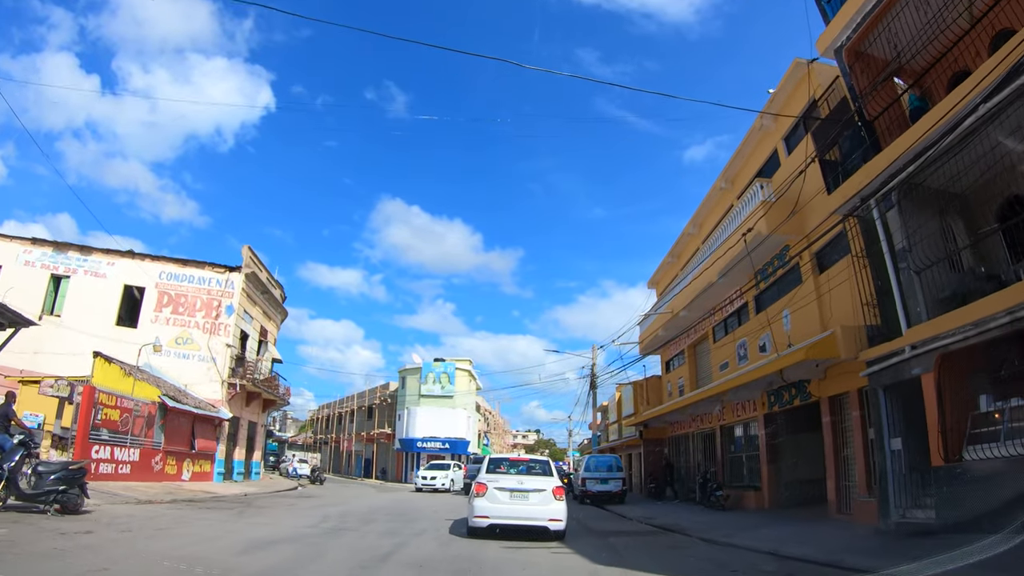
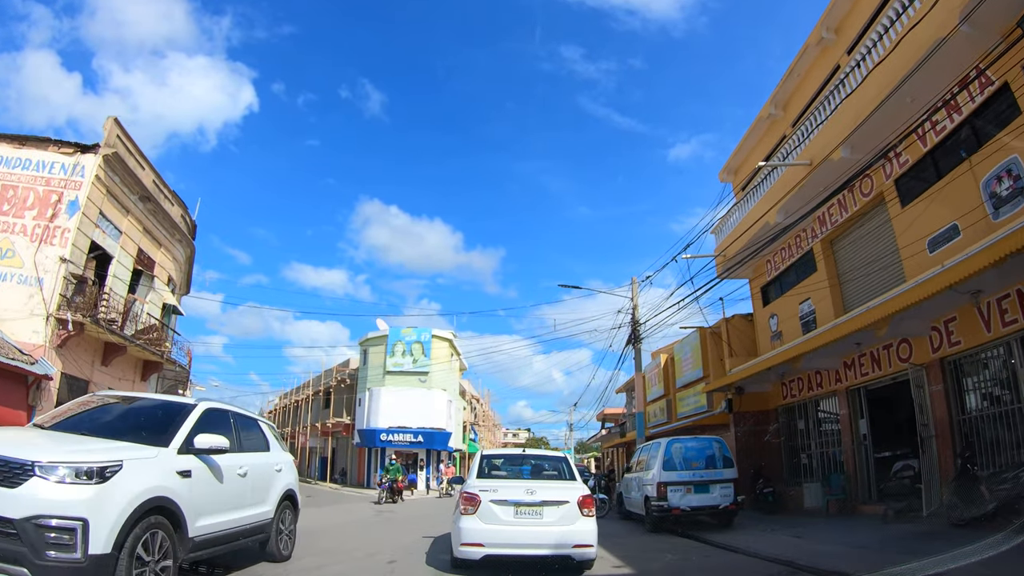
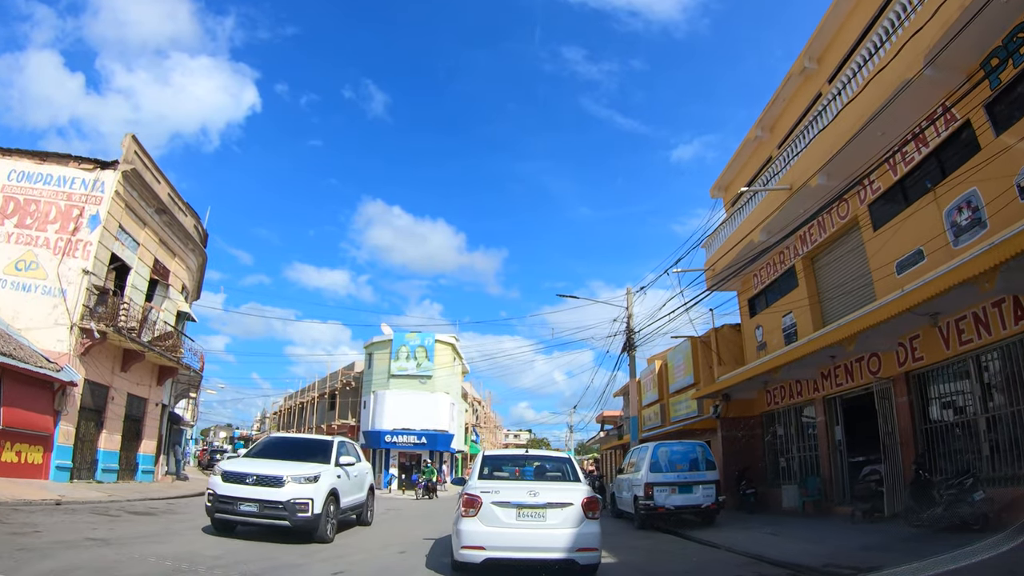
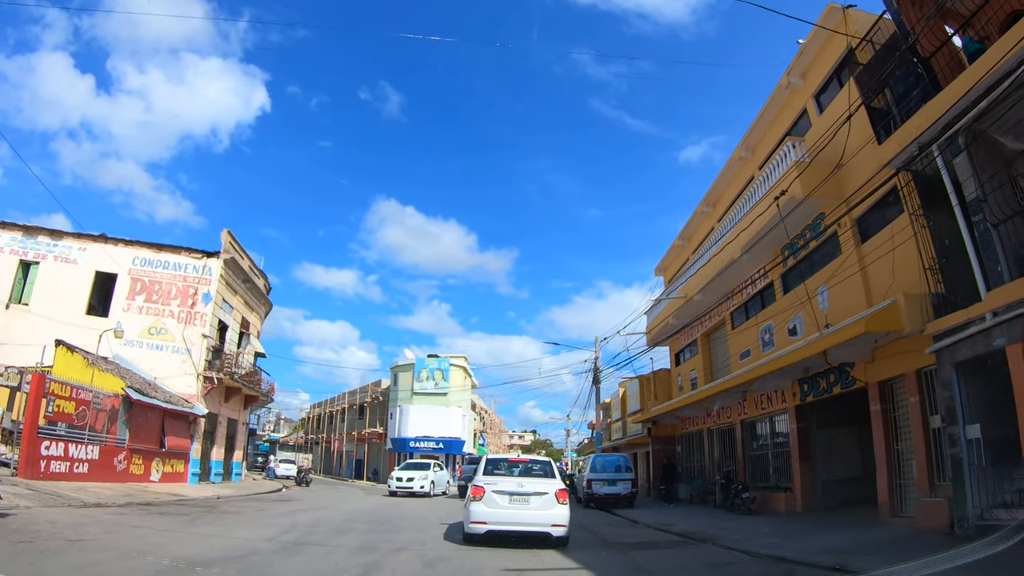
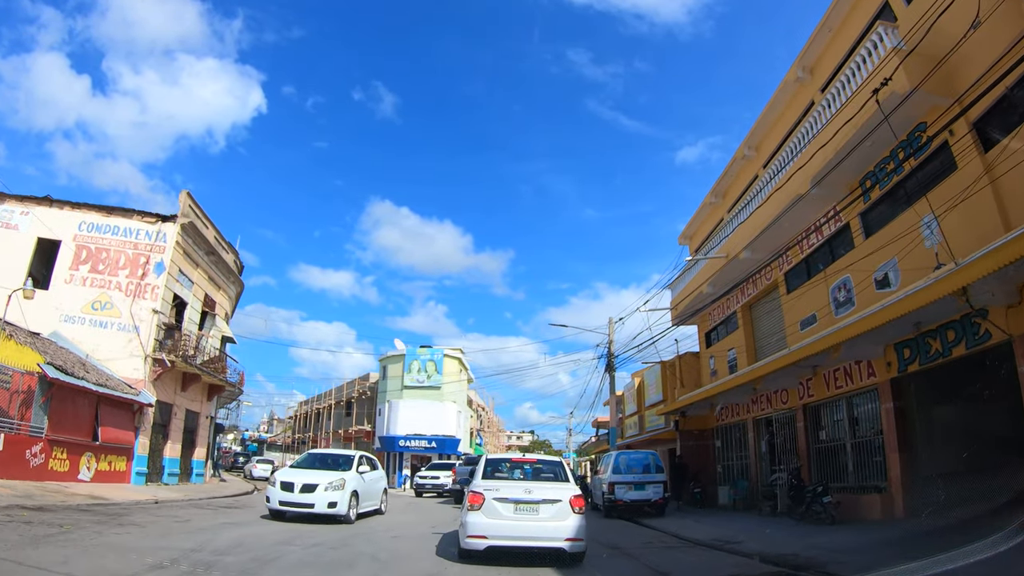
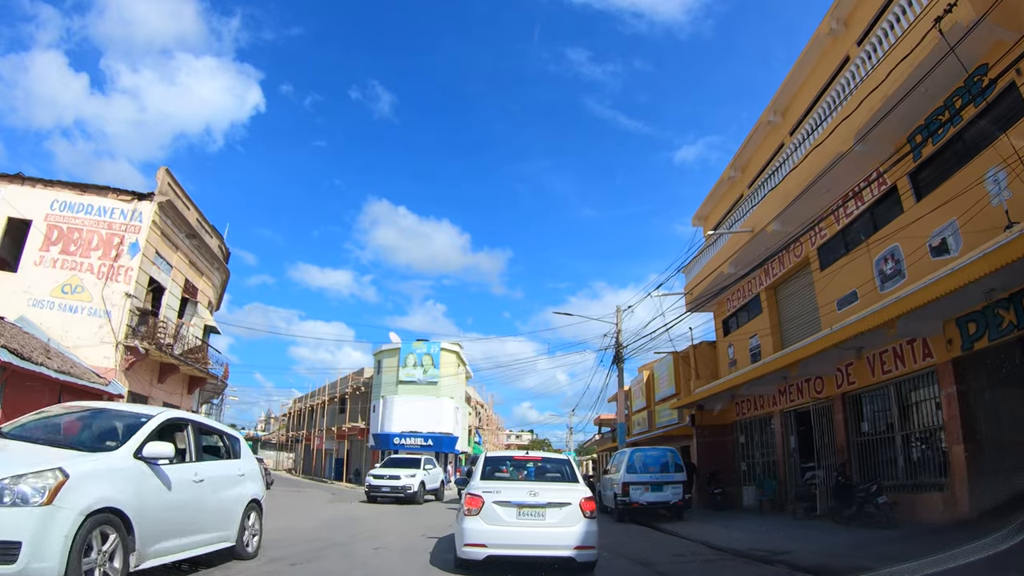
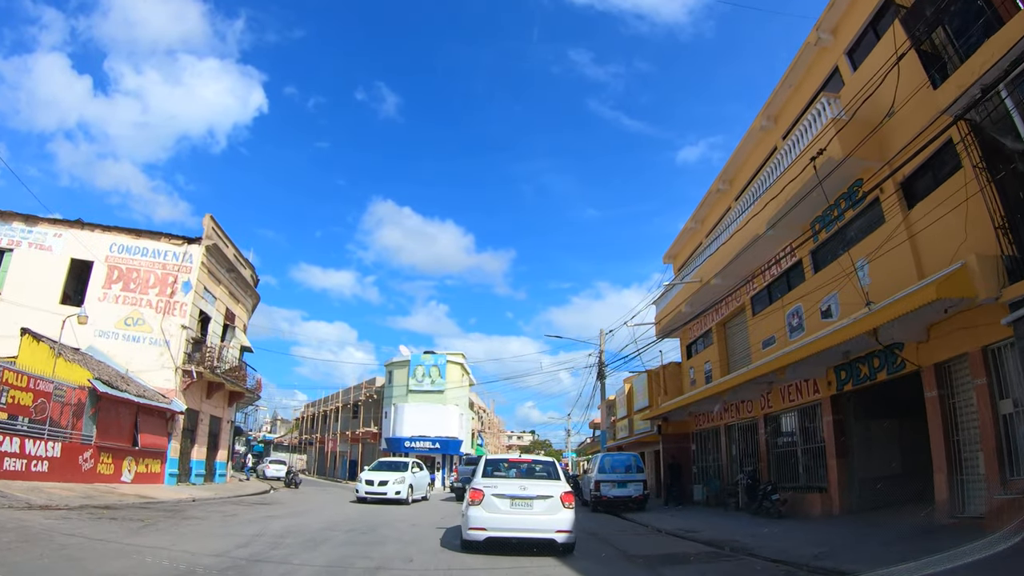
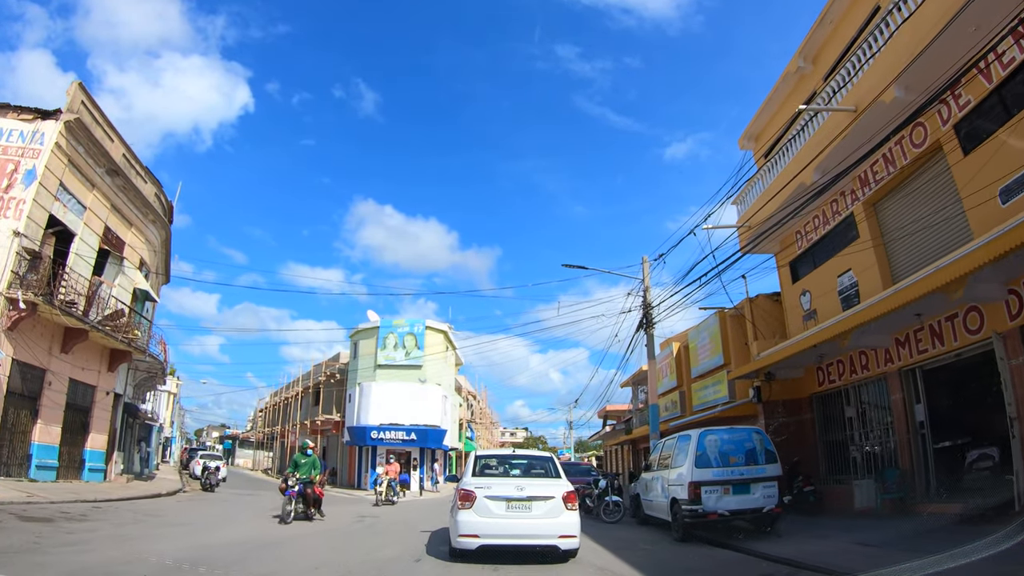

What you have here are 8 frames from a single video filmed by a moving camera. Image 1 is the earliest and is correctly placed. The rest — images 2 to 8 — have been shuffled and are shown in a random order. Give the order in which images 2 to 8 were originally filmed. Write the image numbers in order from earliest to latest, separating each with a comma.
4, 7, 5, 6, 3, 2, 8
